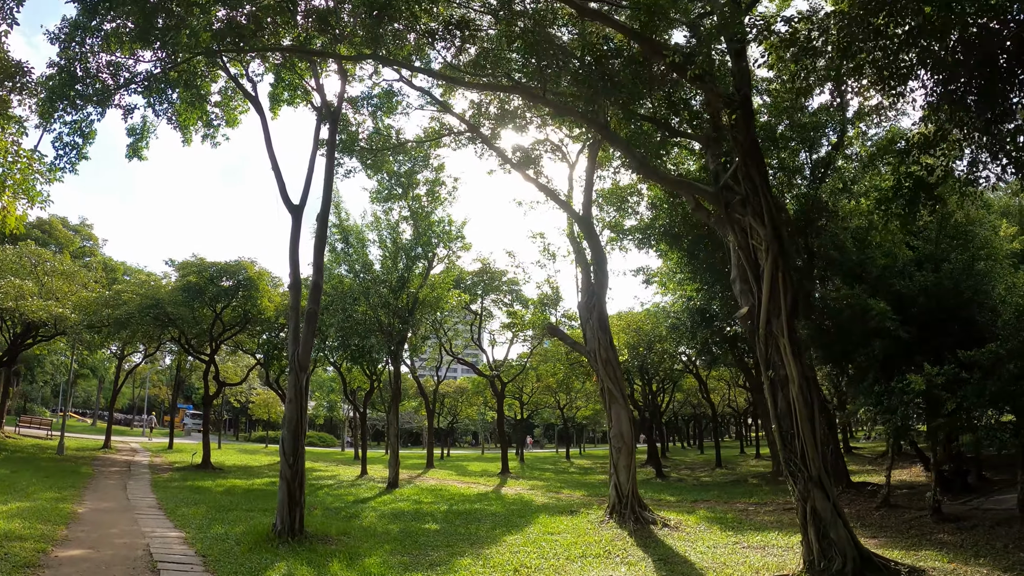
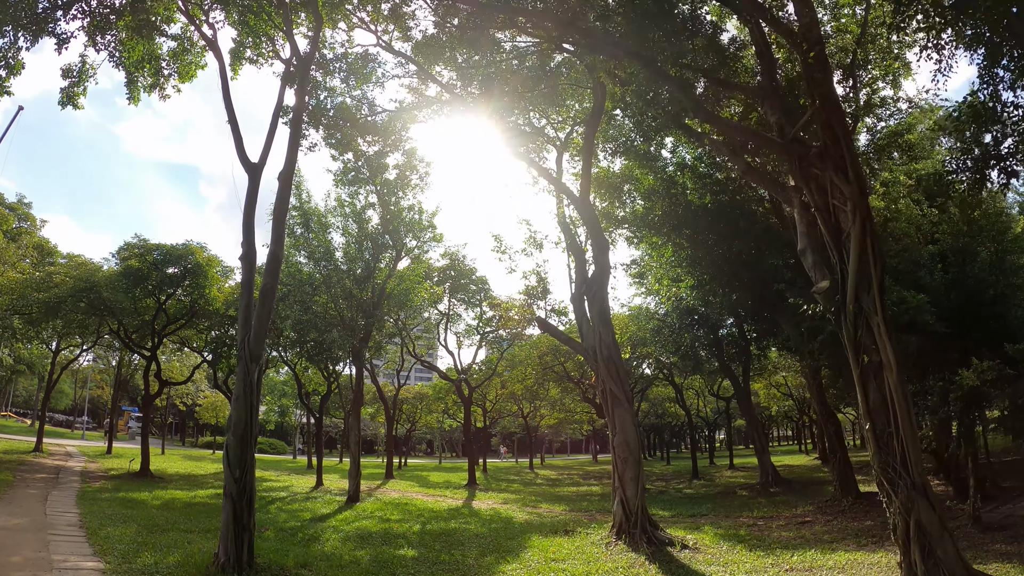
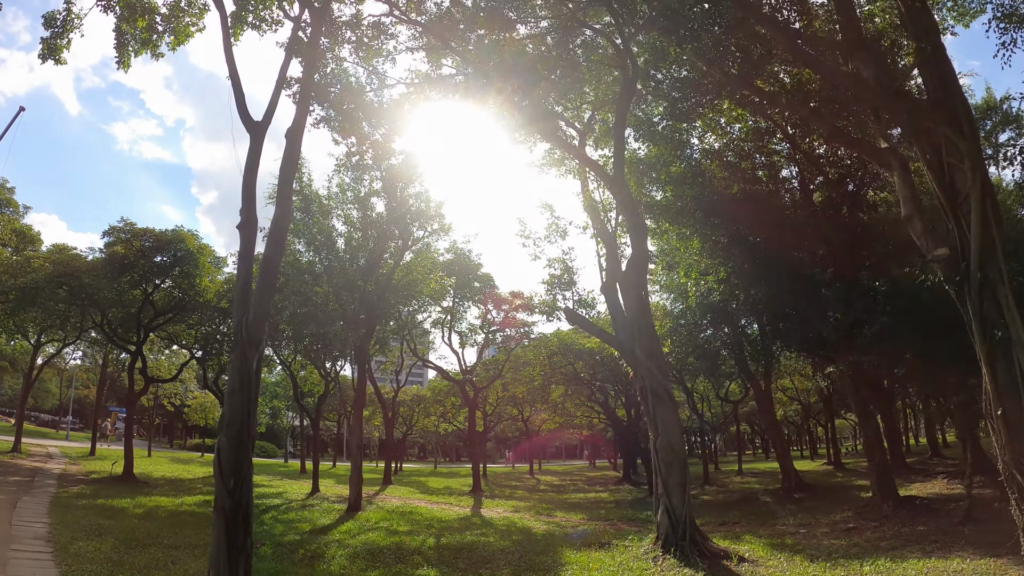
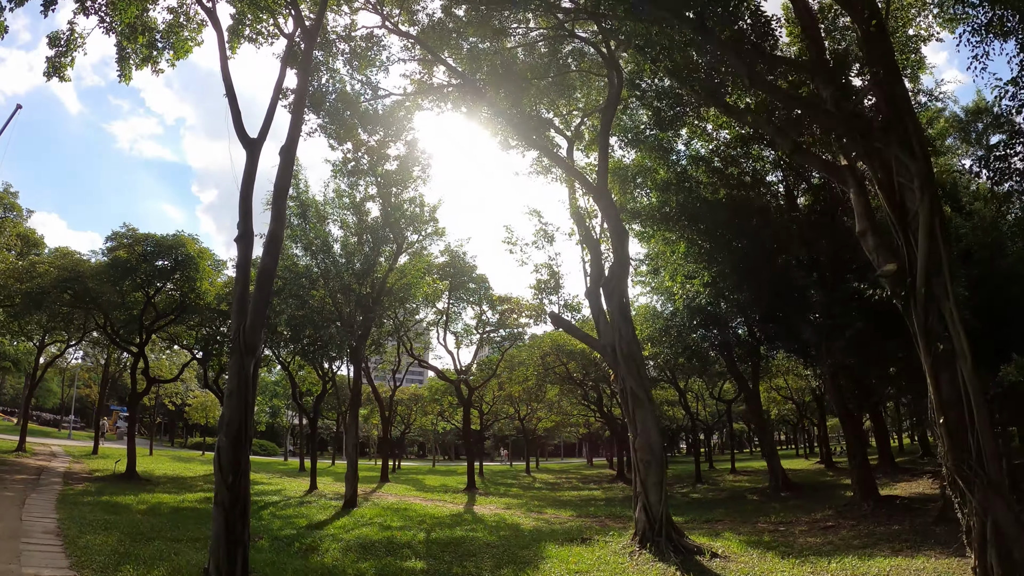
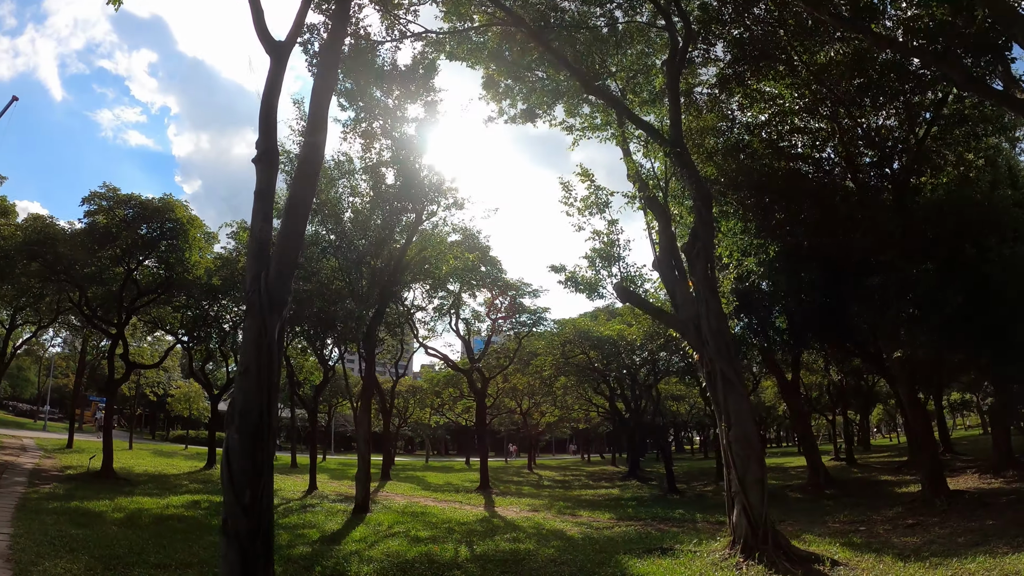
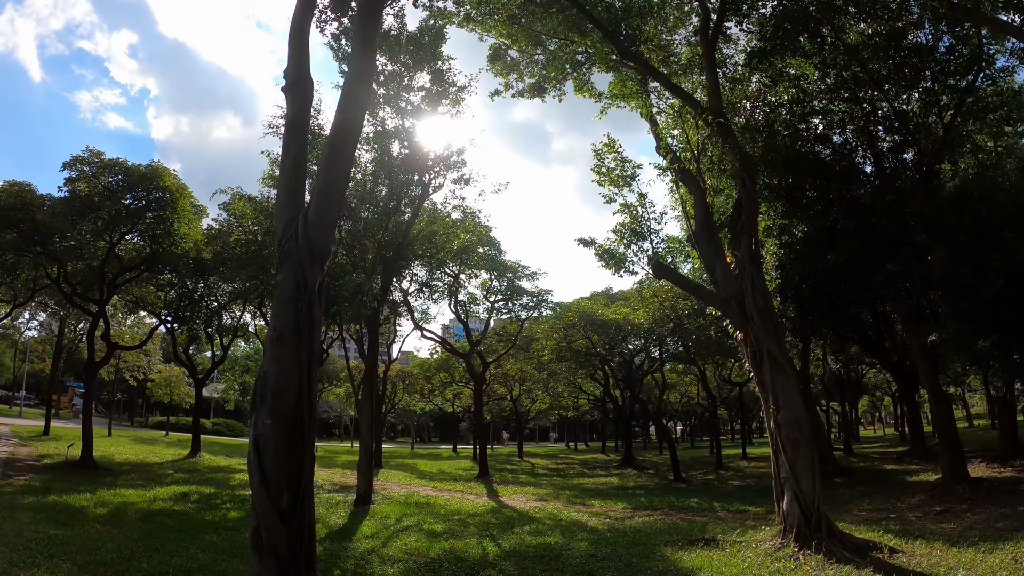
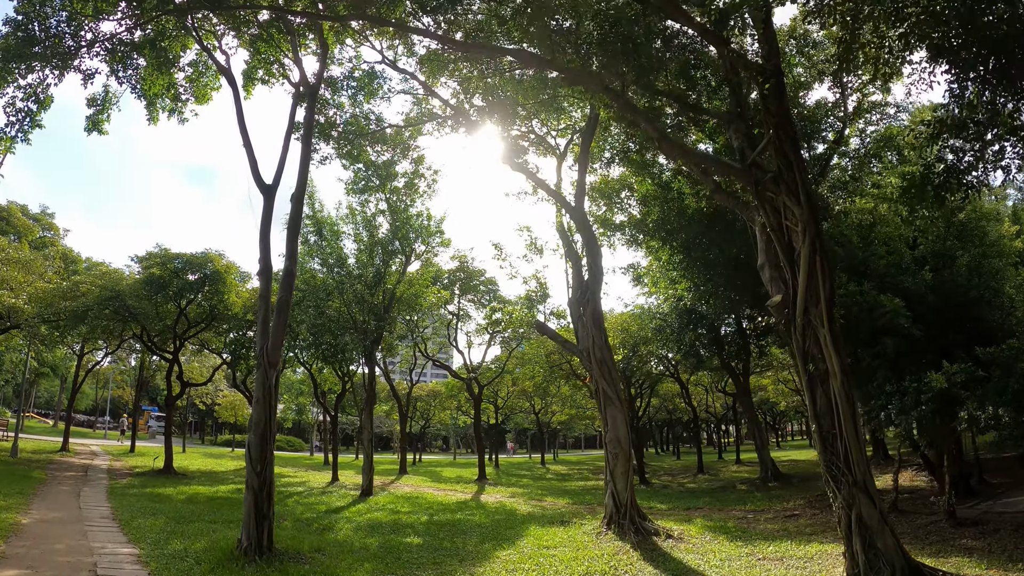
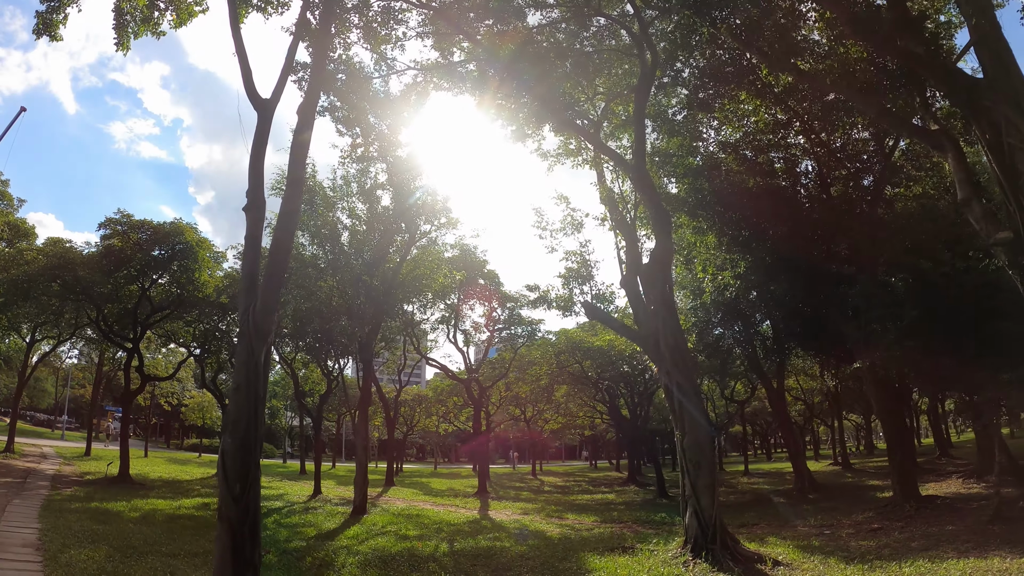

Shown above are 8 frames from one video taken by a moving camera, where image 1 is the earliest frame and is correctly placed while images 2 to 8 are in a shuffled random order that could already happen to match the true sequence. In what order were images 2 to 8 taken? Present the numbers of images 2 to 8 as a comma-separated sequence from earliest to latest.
7, 2, 4, 3, 8, 5, 6
